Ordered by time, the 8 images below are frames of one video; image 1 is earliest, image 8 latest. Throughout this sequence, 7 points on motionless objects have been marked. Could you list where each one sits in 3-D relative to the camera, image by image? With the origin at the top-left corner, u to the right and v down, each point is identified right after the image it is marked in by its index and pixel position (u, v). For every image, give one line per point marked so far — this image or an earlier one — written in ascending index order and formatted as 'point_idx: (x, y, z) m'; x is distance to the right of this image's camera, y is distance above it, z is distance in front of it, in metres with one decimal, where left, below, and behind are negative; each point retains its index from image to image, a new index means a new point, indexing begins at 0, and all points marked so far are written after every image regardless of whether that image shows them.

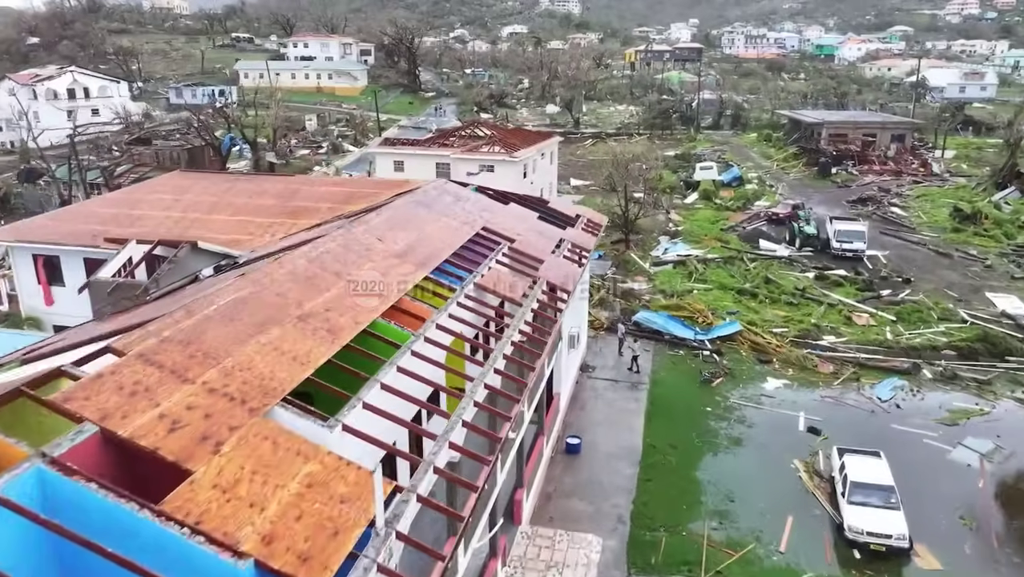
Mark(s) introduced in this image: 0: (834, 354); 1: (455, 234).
0: (+8.4, -1.7, +18.5) m
1: (-1.0, +1.0, +12.4) m
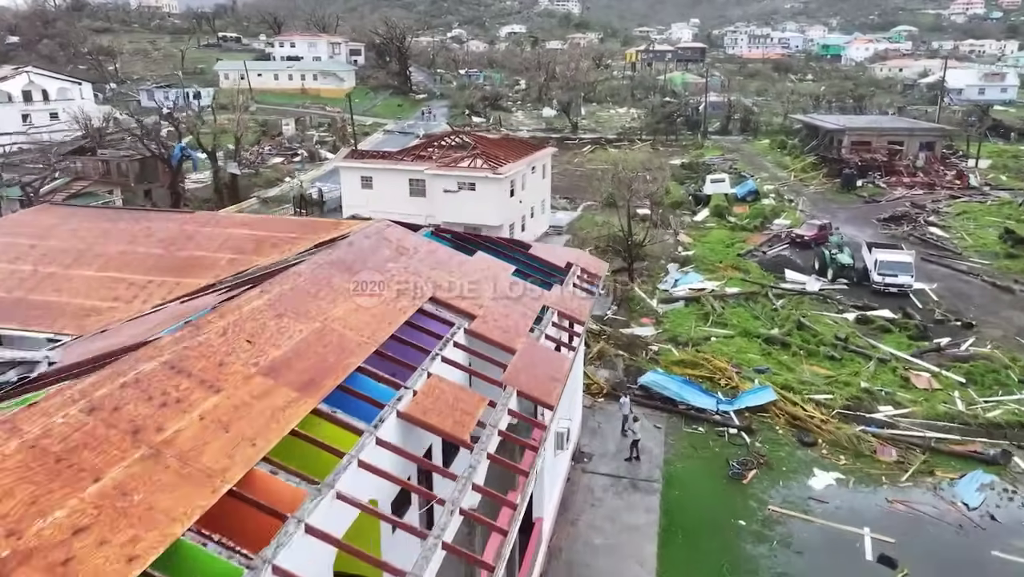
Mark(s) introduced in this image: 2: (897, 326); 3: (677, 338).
0: (+7.9, -3.0, +14.6) m
1: (-1.5, -0.3, +8.4) m
2: (+10.6, -1.1, +19.6) m
3: (+4.5, -1.4, +19.3) m
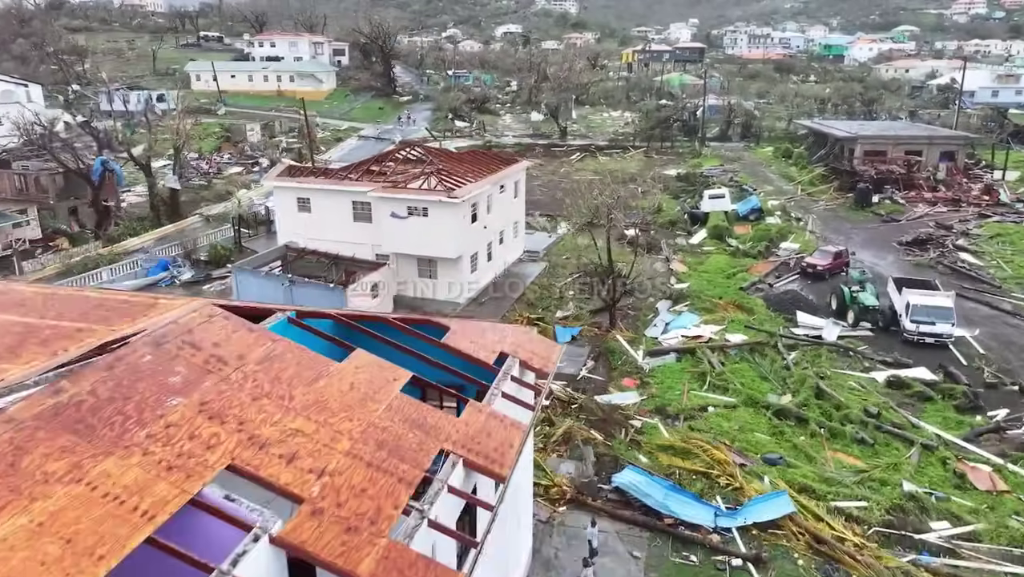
0: (+6.7, -4.2, +10.7) m
1: (-2.6, -1.5, +4.6) m
2: (+9.5, -2.3, +15.7) m
3: (+3.3, -2.6, +15.5) m
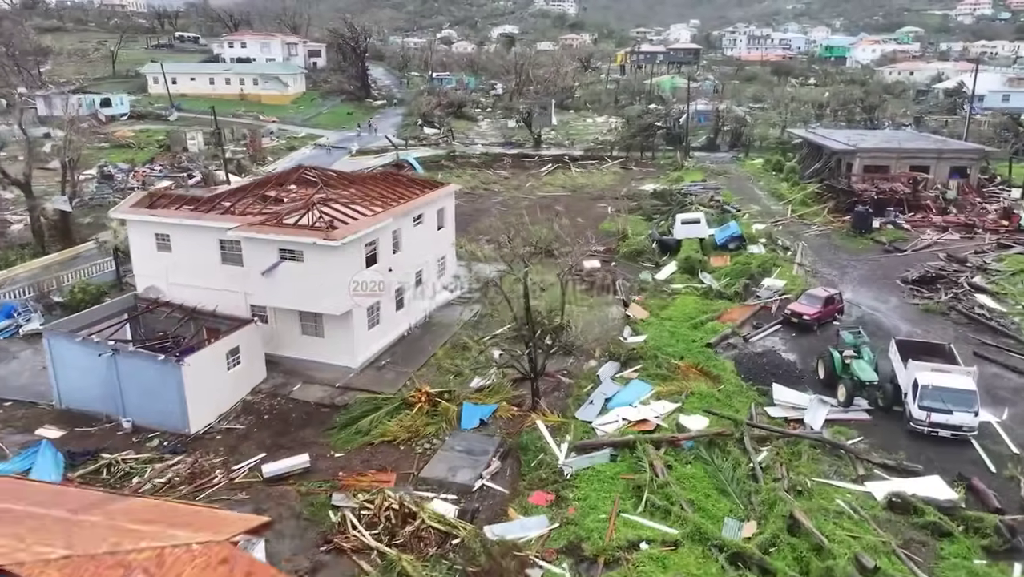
0: (+4.4, -5.7, +6.4) m
1: (-5.0, -3.0, +0.3) m
2: (+7.2, -3.8, +11.4) m
3: (+1.1, -4.1, +11.1) m
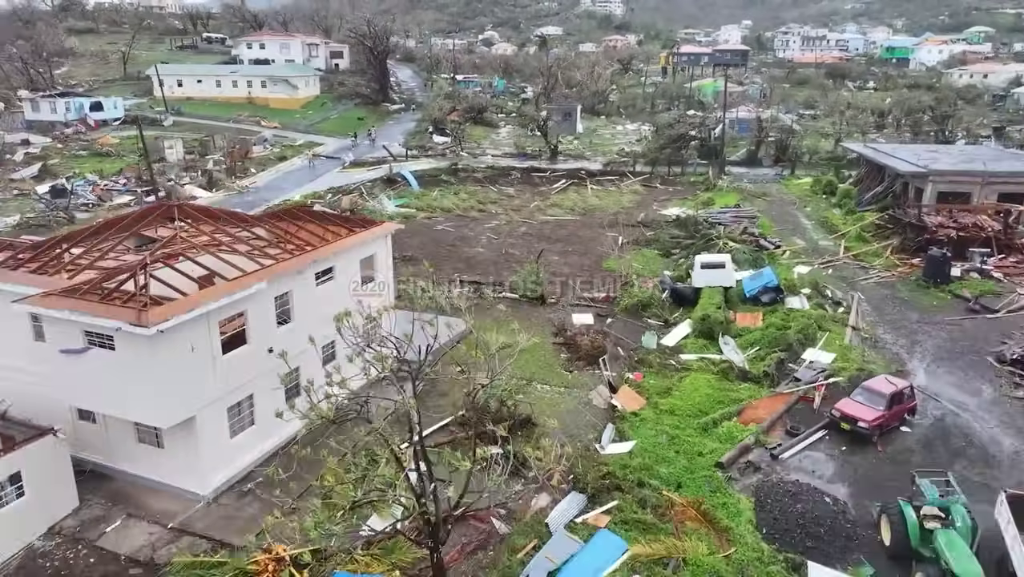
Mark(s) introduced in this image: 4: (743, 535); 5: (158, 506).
0: (+2.3, -7.4, +0.9) m
1: (-7.4, -4.5, -4.6) m
2: (+5.4, -5.6, +5.7) m
3: (-0.8, -5.7, +5.9) m
4: (+3.6, -3.9, +11.1) m
5: (-5.9, -3.6, +11.9) m
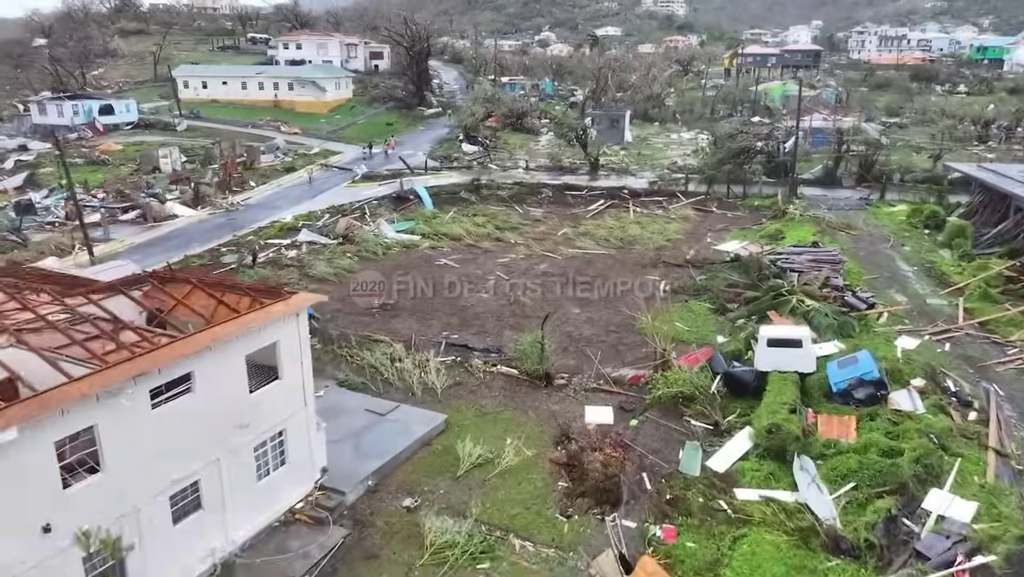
0: (+0.4, -9.1, -4.7) m
1: (-9.6, -5.9, -9.4) m
2: (+3.9, -7.3, -0.1) m
3: (-2.2, -7.3, +0.5) m
4: (+2.6, -5.6, +5.4) m
5: (-6.8, -5.1, +7.0) m
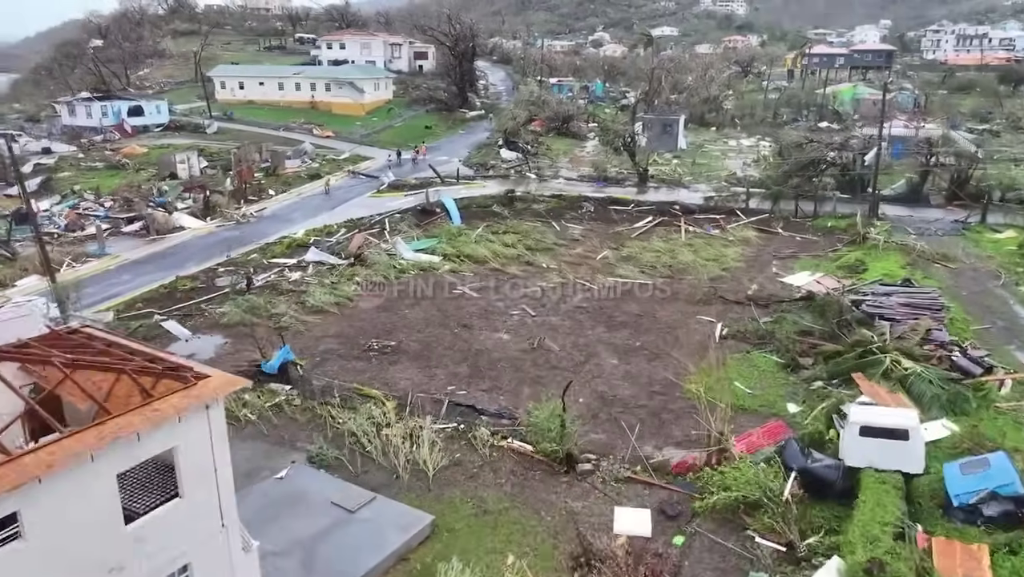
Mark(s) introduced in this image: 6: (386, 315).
0: (-1.0, -10.0, -8.0) m
1: (-11.3, -6.6, -12.0) m
2: (+2.9, -8.4, -3.7) m
3: (-3.2, -8.3, -2.6) m
4: (+2.0, -6.7, +1.9) m
5: (-7.3, -6.0, +4.1) m
6: (-3.5, -0.7, +19.8) m
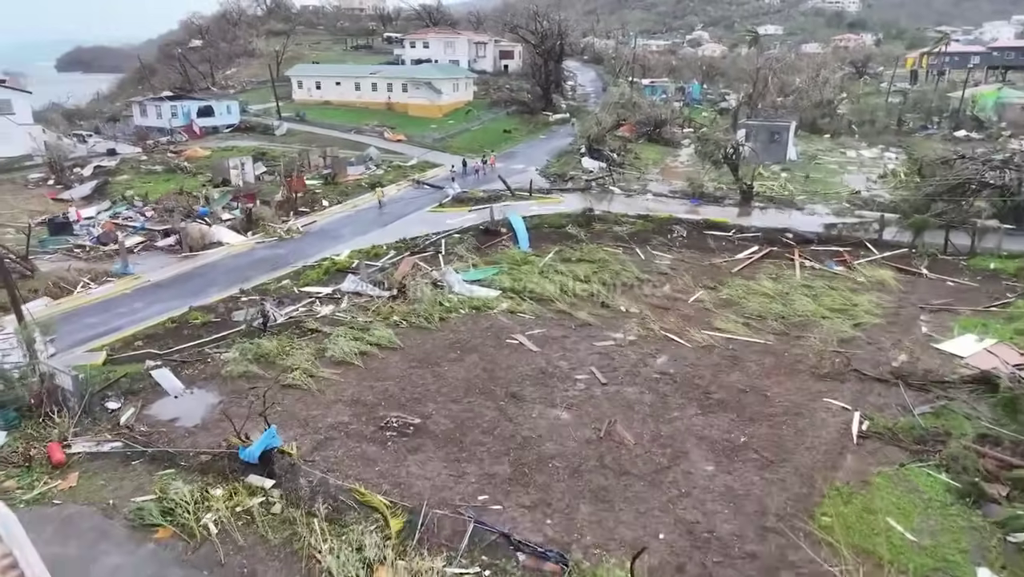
0: (-3.3, -11.2, -11.9) m
1: (-13.8, -7.4, -14.7) m
2: (+1.2, -9.7, -8.1) m
3: (-4.7, -9.4, -6.4) m
4: (+1.0, -8.0, -2.4) m
5: (-7.9, -6.9, +0.8) m
6: (-2.1, -1.9, +15.9) m
